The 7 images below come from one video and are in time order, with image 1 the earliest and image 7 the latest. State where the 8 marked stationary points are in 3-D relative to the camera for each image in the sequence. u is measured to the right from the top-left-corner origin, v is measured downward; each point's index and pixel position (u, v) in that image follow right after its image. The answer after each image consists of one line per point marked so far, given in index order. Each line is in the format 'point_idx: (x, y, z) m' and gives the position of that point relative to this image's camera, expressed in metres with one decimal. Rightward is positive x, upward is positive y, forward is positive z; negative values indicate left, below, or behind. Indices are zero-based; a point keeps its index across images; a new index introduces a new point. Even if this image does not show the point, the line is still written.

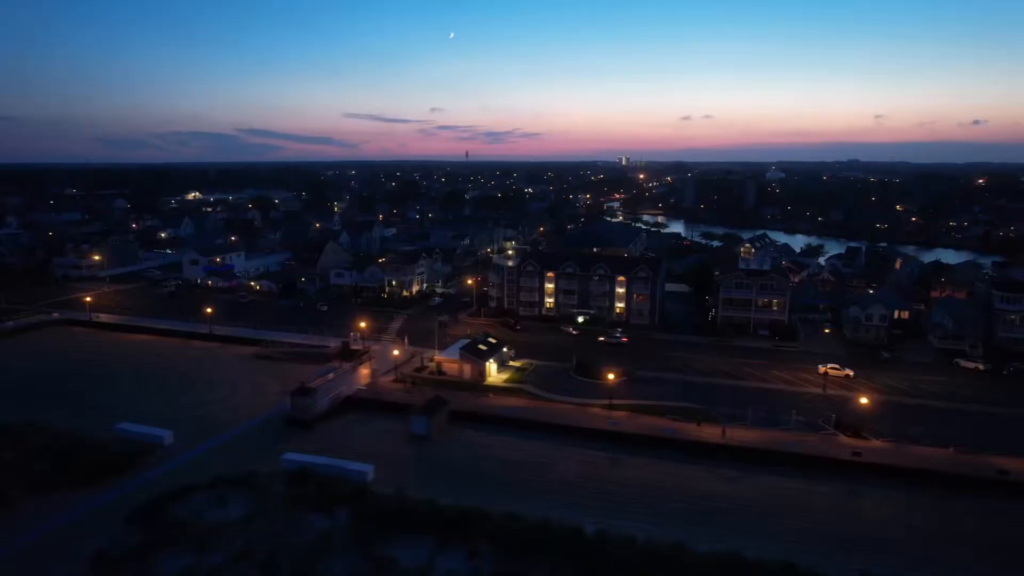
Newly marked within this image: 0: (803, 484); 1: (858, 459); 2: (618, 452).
0: (+7.2, -4.8, +15.0) m
1: (+8.7, -4.4, +15.4) m
2: (+2.9, -4.5, +16.7) m
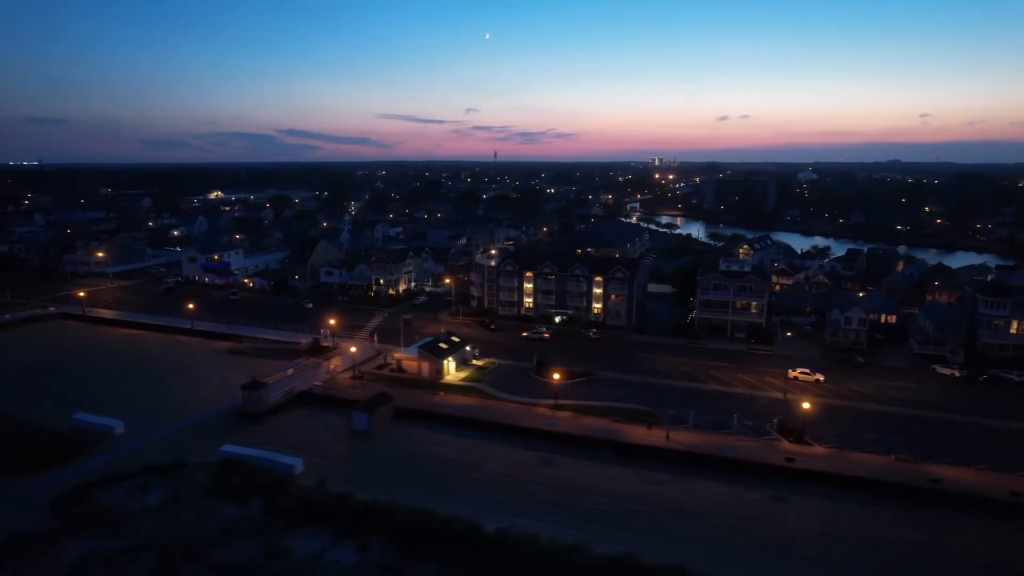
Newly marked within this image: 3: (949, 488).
0: (+5.4, -4.9, +14.7) m
1: (+6.9, -4.4, +15.1) m
2: (+1.1, -4.5, +16.7) m
3: (+10.0, -4.6, +13.9) m
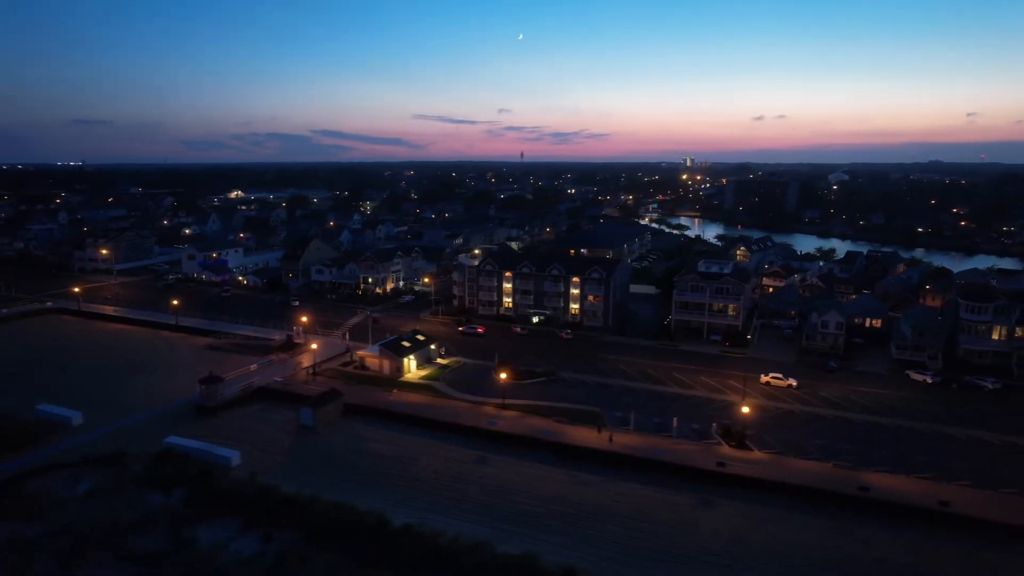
0: (+3.5, -4.9, +14.6) m
1: (+5.1, -4.4, +14.9) m
2: (-0.7, -4.5, +16.7) m
3: (+8.1, -4.7, +13.5) m
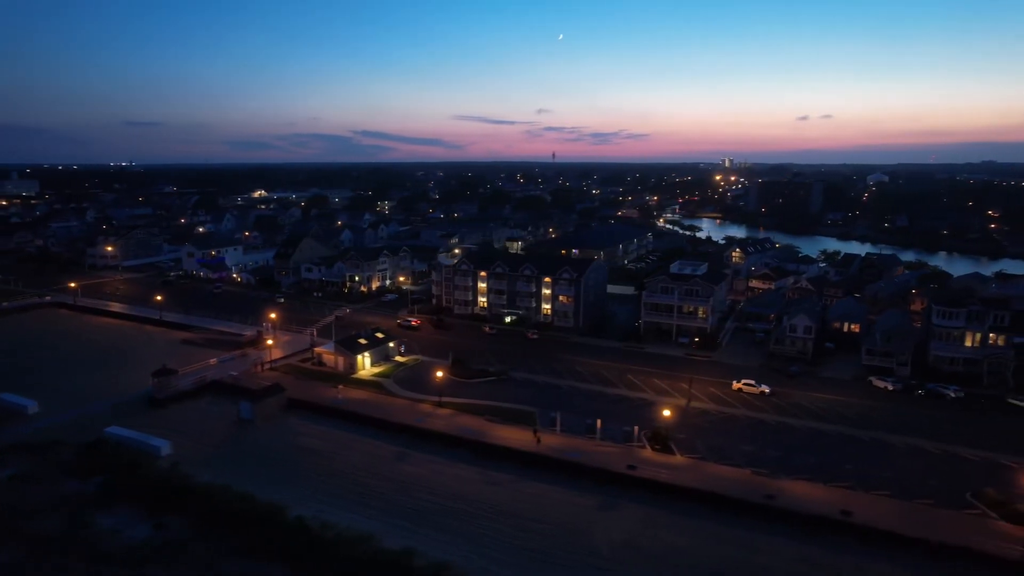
0: (+1.3, -4.9, +14.5) m
1: (+2.9, -4.5, +14.8) m
2: (-2.7, -4.5, +16.9) m
3: (+5.9, -4.7, +13.2) m
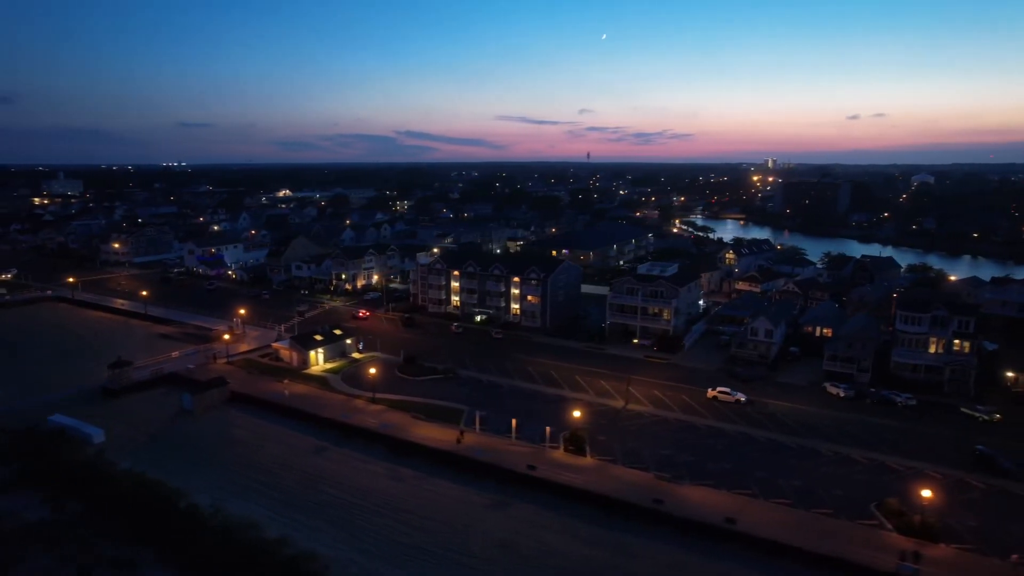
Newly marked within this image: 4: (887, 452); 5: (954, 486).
0: (-1.1, -4.9, +14.6) m
1: (+0.5, -4.5, +14.8) m
2: (-5.0, -4.4, +17.2) m
3: (+3.4, -4.7, +13.1) m
4: (+10.2, -4.5, +16.5) m
5: (+10.5, -4.8, +14.5) m
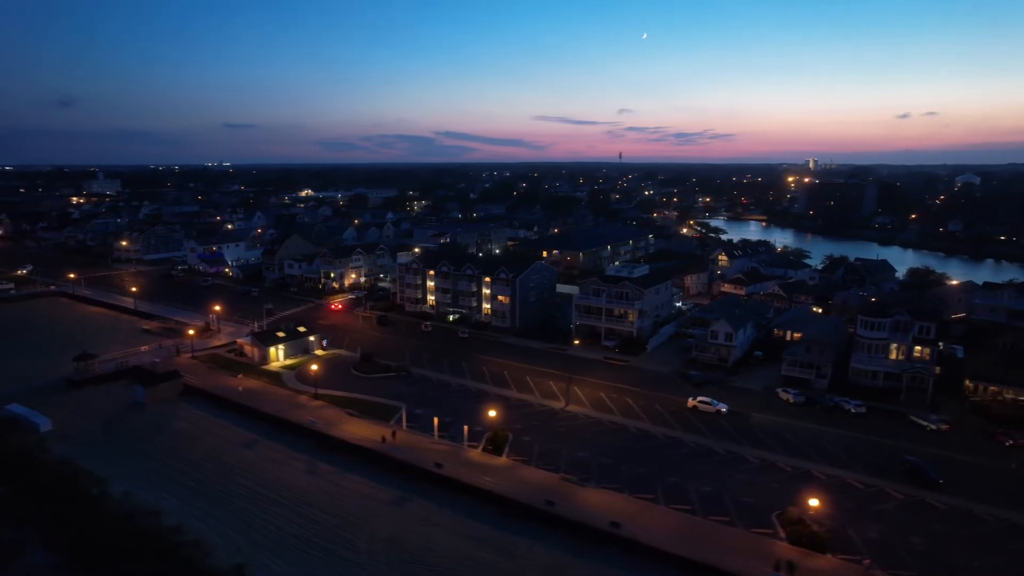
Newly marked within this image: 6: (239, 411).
0: (-3.3, -4.9, +14.8) m
1: (-1.7, -4.5, +14.9) m
2: (-7.1, -4.3, +17.6) m
3: (+1.0, -4.8, +13.0) m
4: (+8.0, -4.6, +16.1) m
5: (+8.3, -4.9, +14.1) m
6: (-8.6, -3.9, +19.2) m
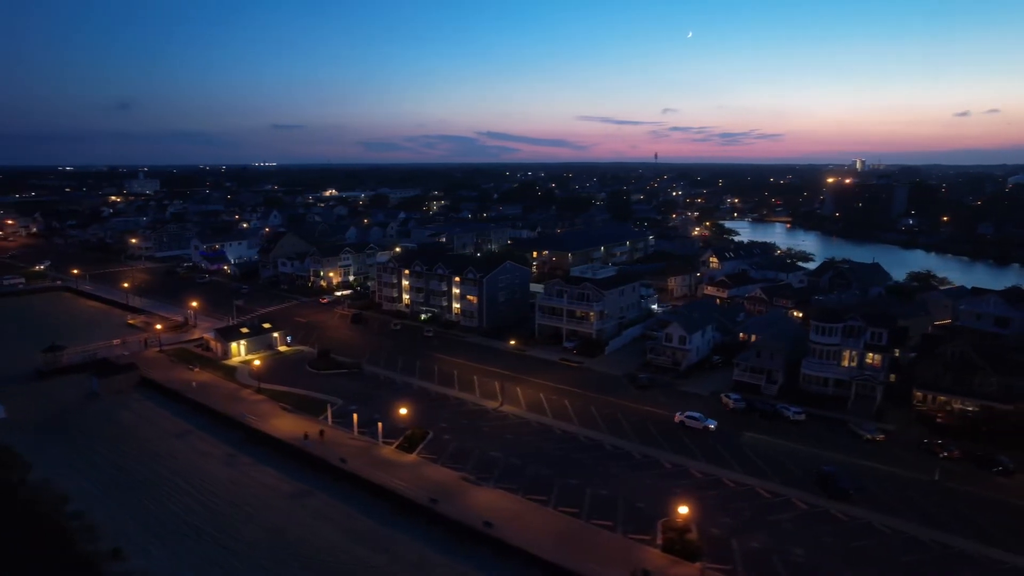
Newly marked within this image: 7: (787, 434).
0: (-5.7, -4.8, +15.2) m
1: (-4.1, -4.4, +15.2) m
2: (-9.3, -4.2, +18.2) m
3: (-1.5, -4.8, +13.1) m
4: (+5.7, -4.6, +15.7) m
5: (+5.8, -4.9, +13.7) m
6: (-10.7, -3.8, +19.9) m
7: (+8.2, -4.3, +17.9) m
